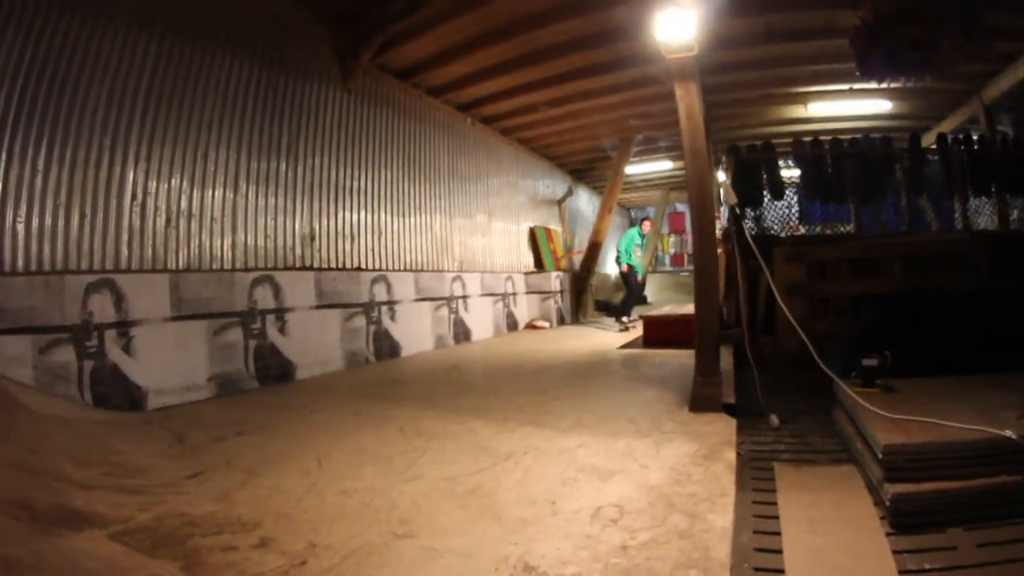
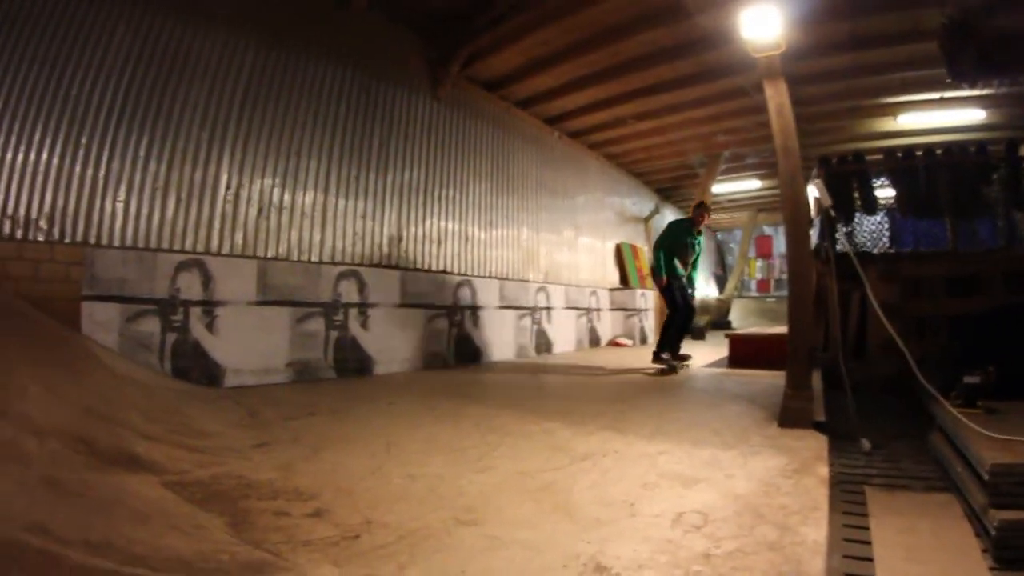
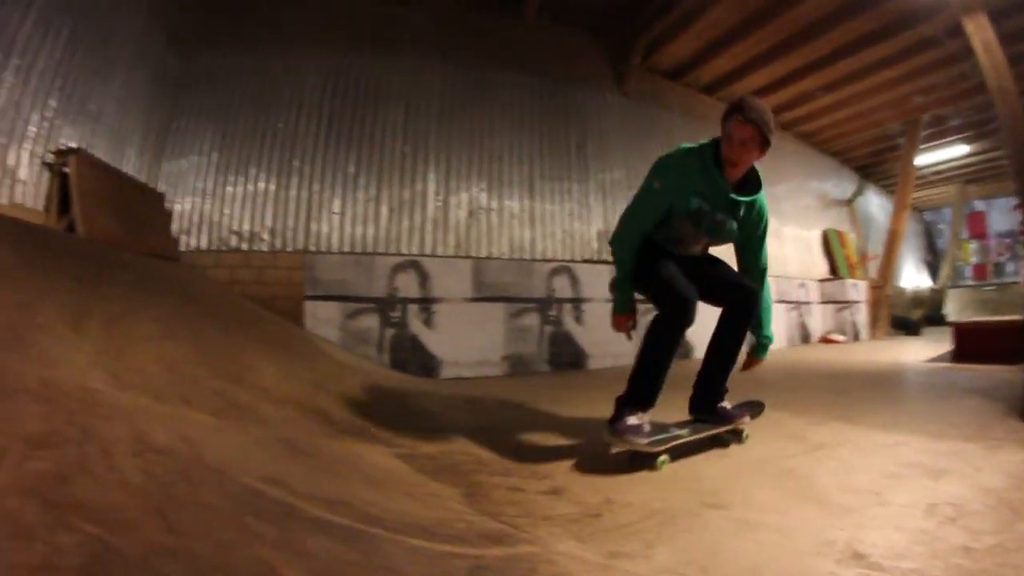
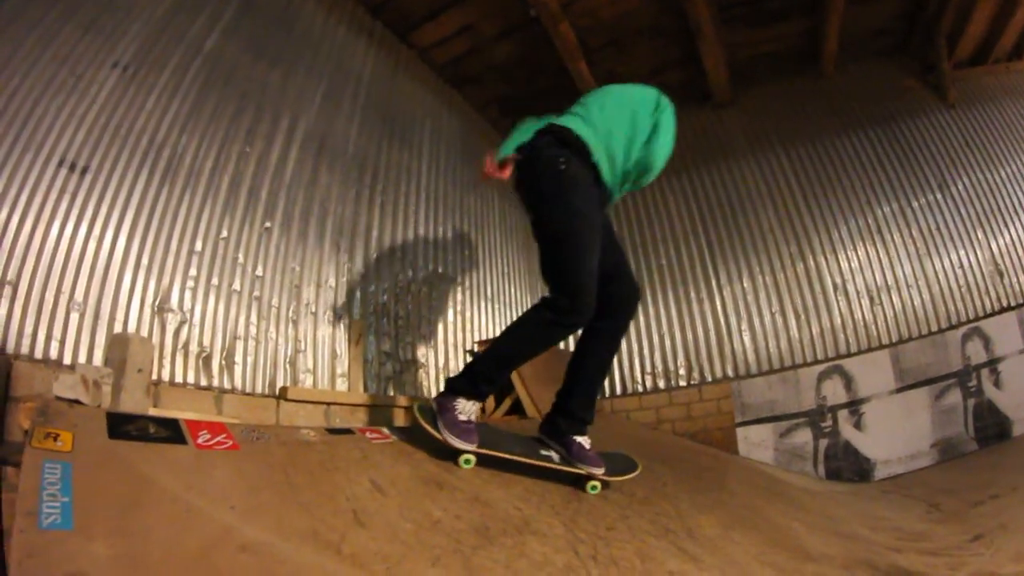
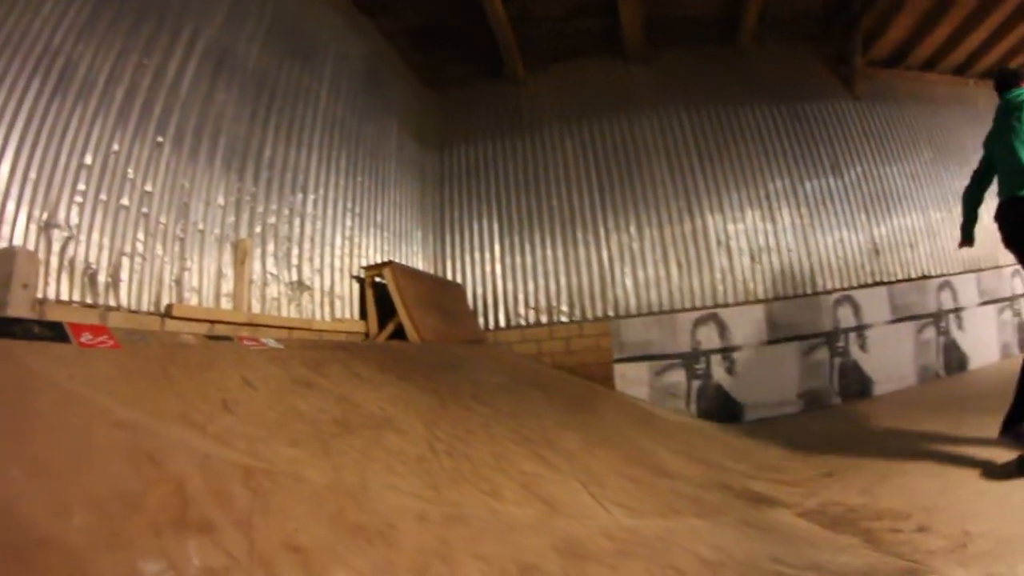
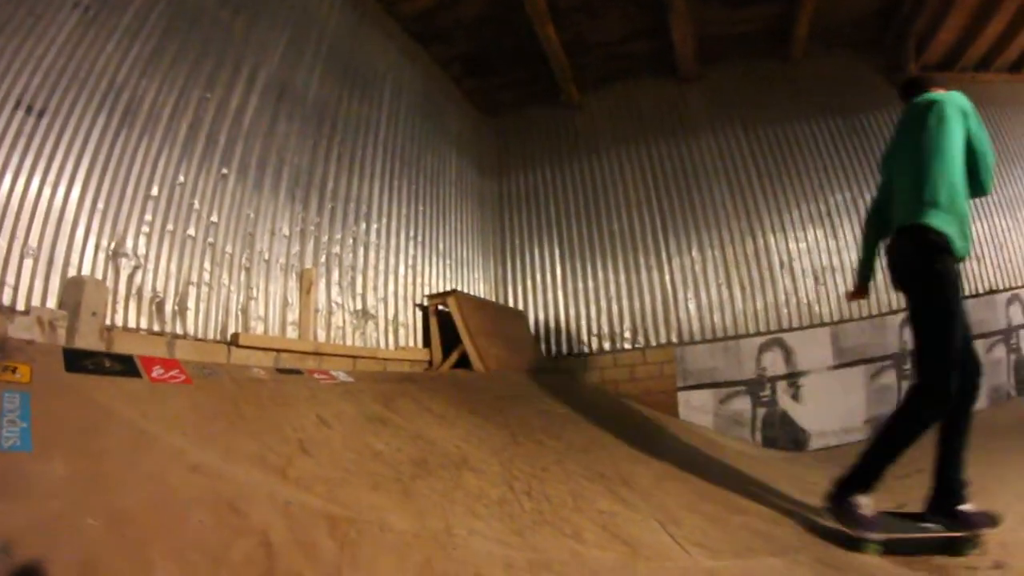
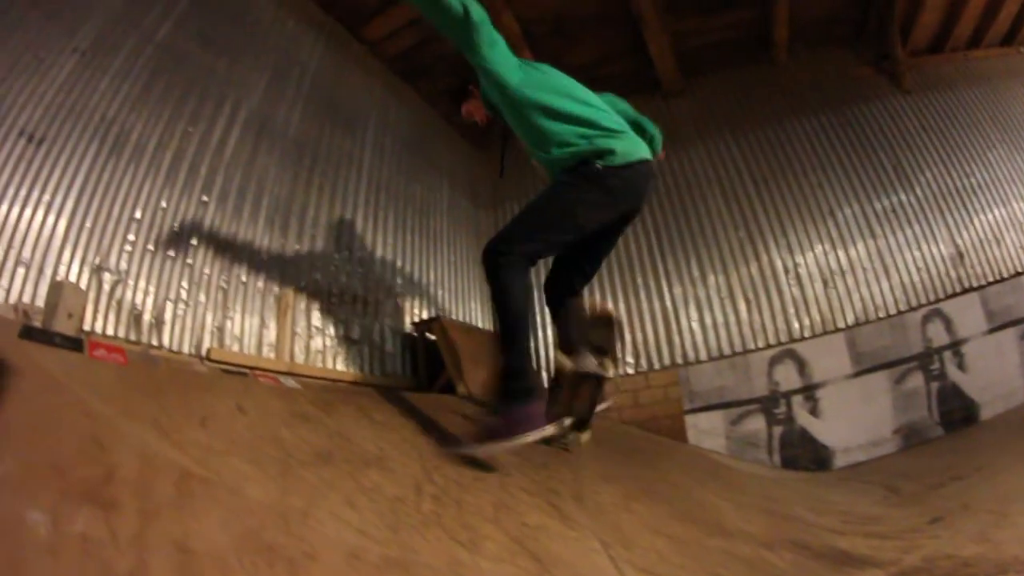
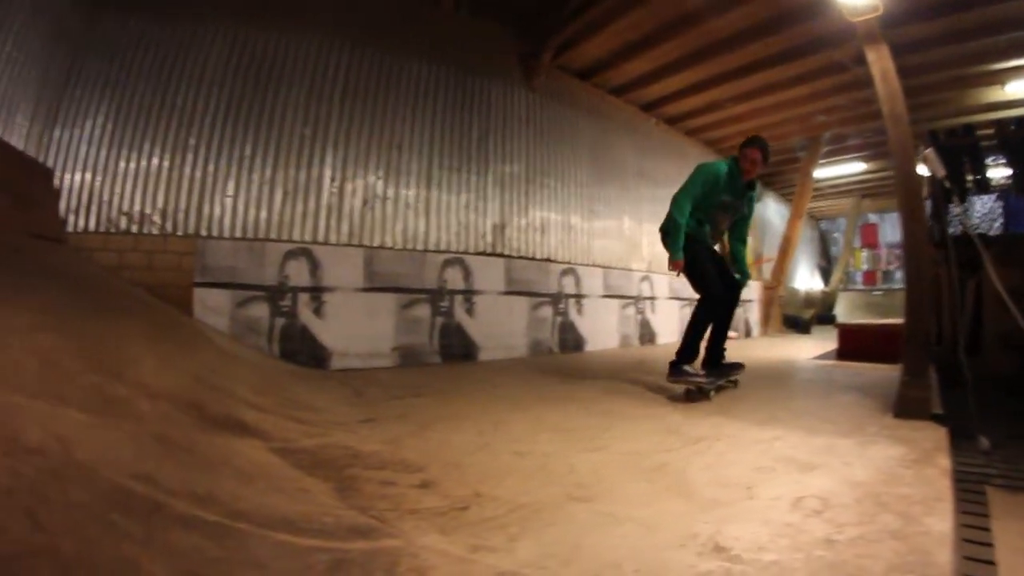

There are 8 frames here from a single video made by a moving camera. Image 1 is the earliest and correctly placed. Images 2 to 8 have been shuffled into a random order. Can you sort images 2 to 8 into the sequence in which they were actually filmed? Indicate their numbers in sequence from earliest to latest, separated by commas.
2, 8, 3, 7, 4, 6, 5
